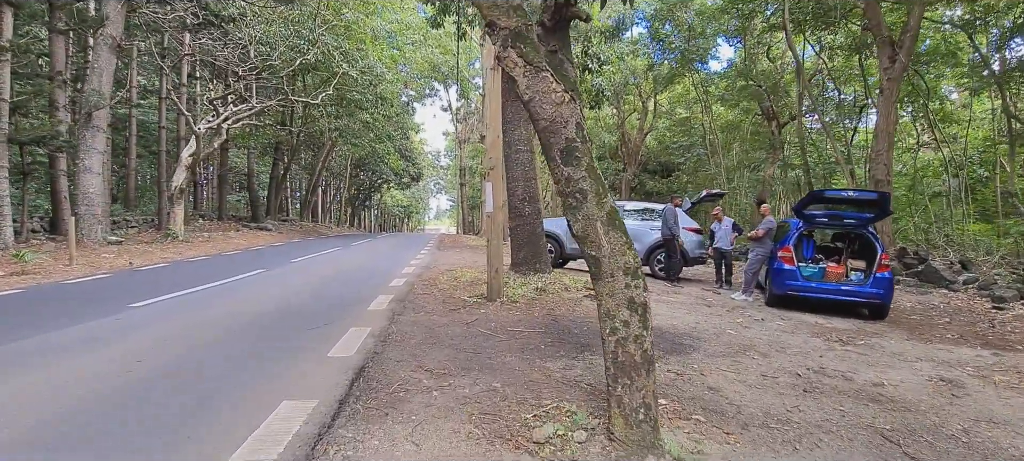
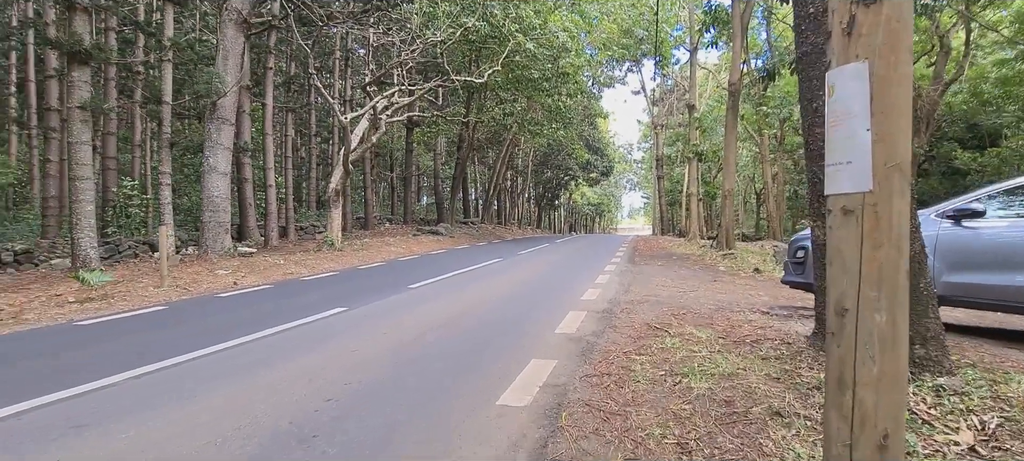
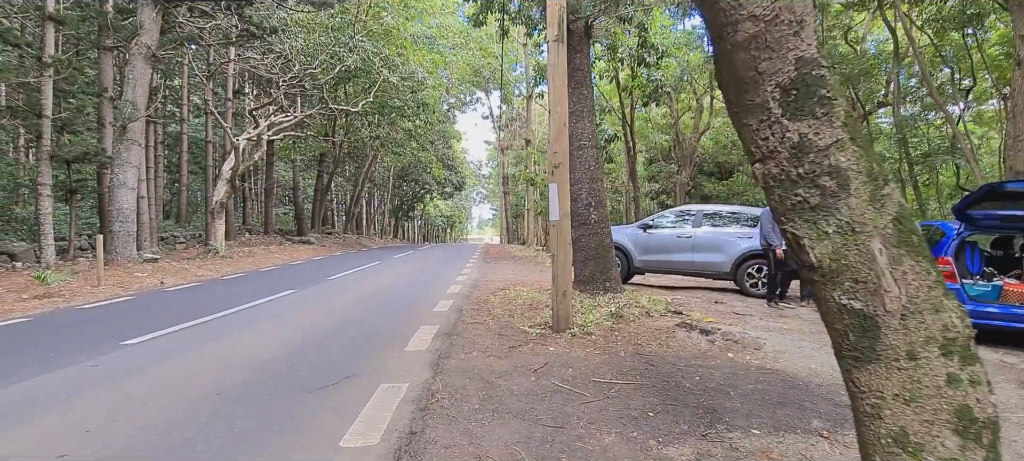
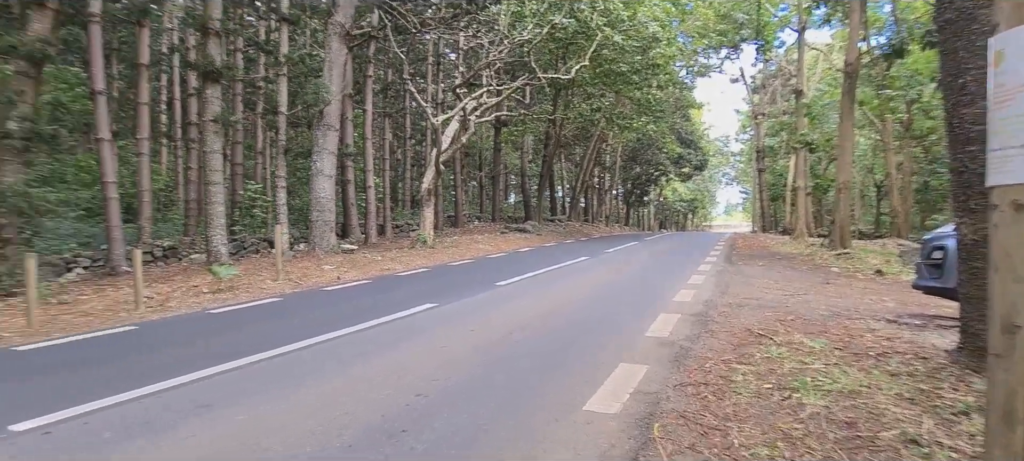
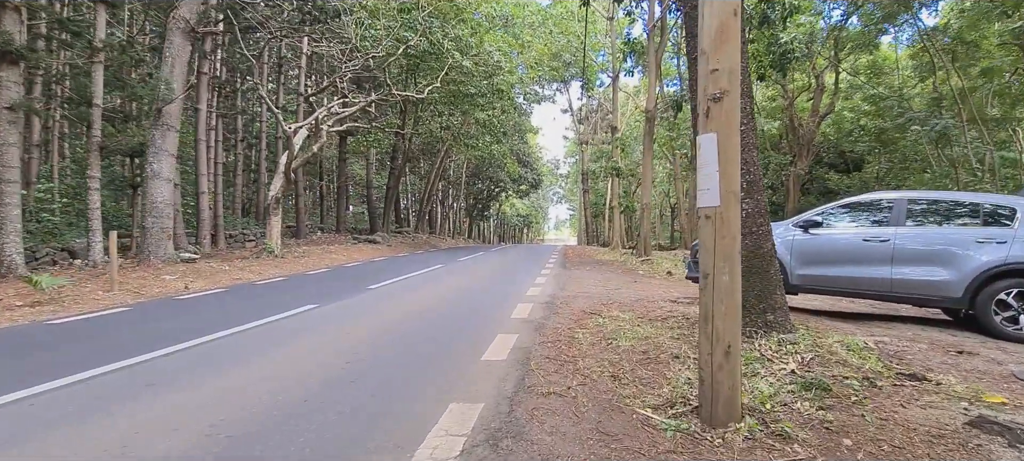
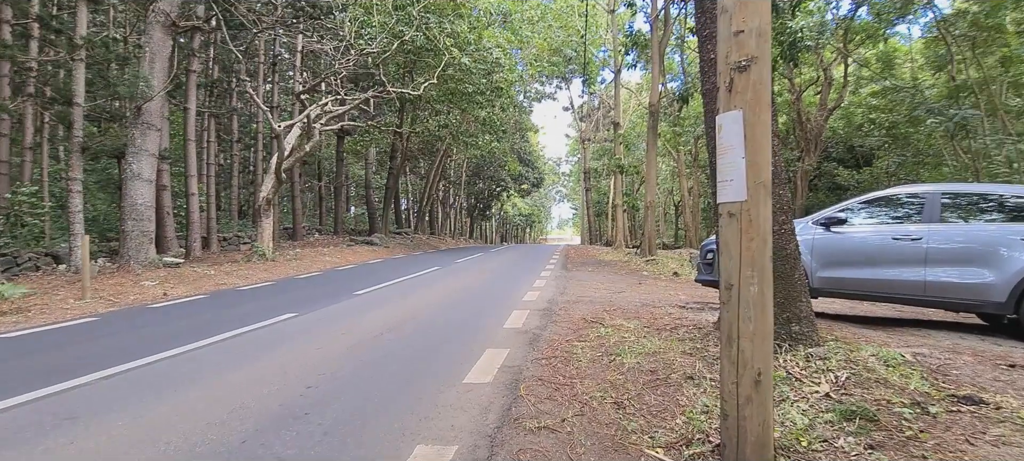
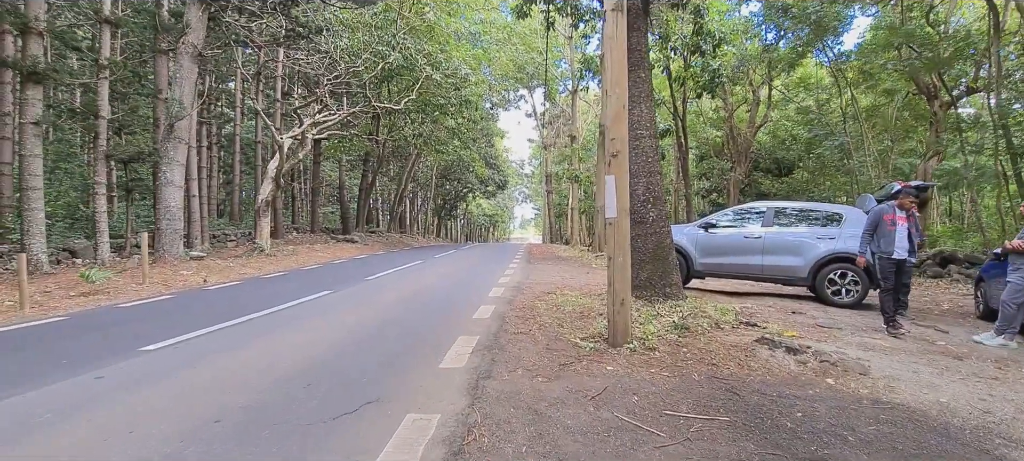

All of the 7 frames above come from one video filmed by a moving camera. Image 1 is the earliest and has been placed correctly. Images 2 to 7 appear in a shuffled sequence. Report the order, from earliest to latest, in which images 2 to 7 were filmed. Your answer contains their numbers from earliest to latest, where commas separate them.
3, 7, 5, 6, 2, 4
